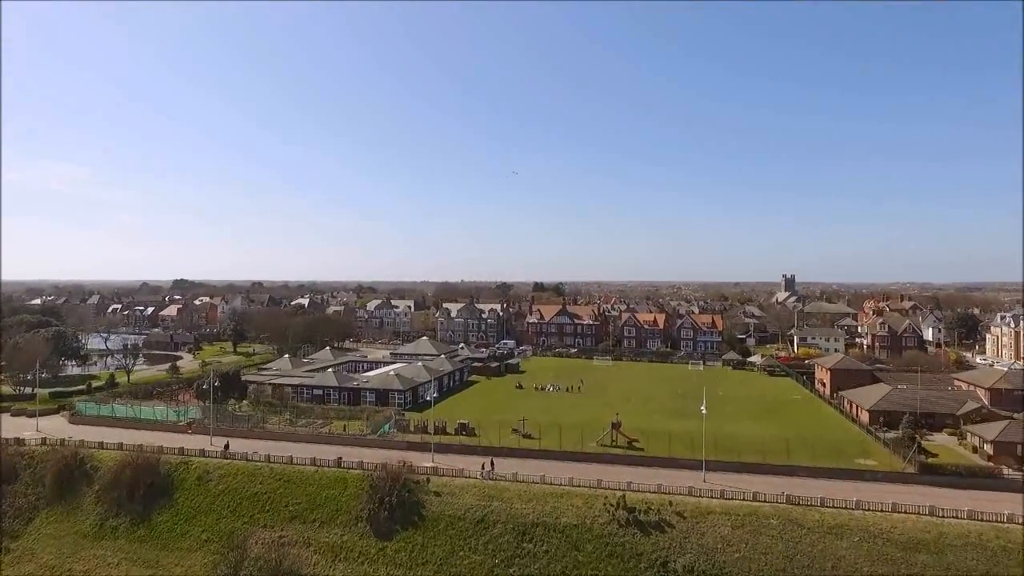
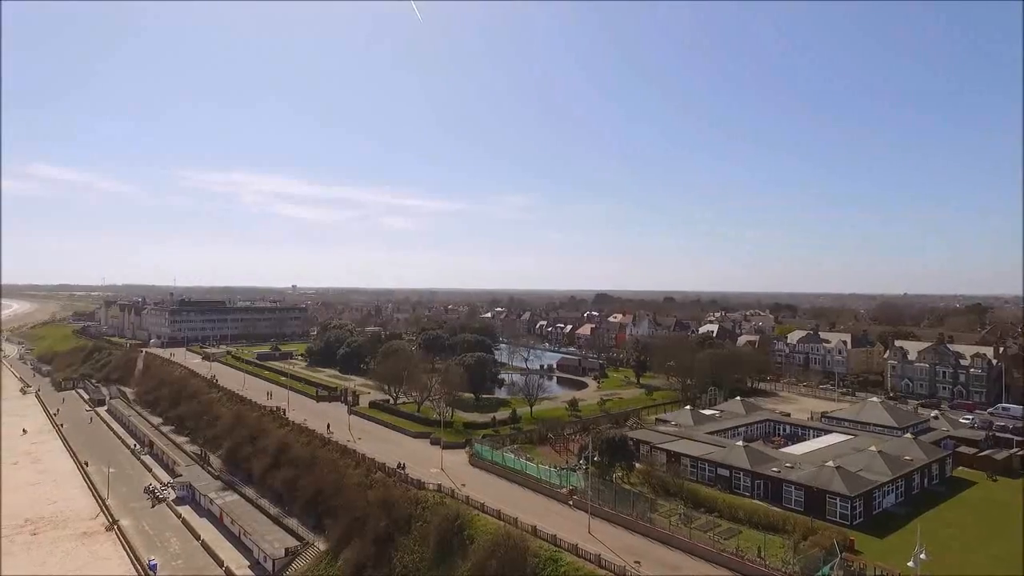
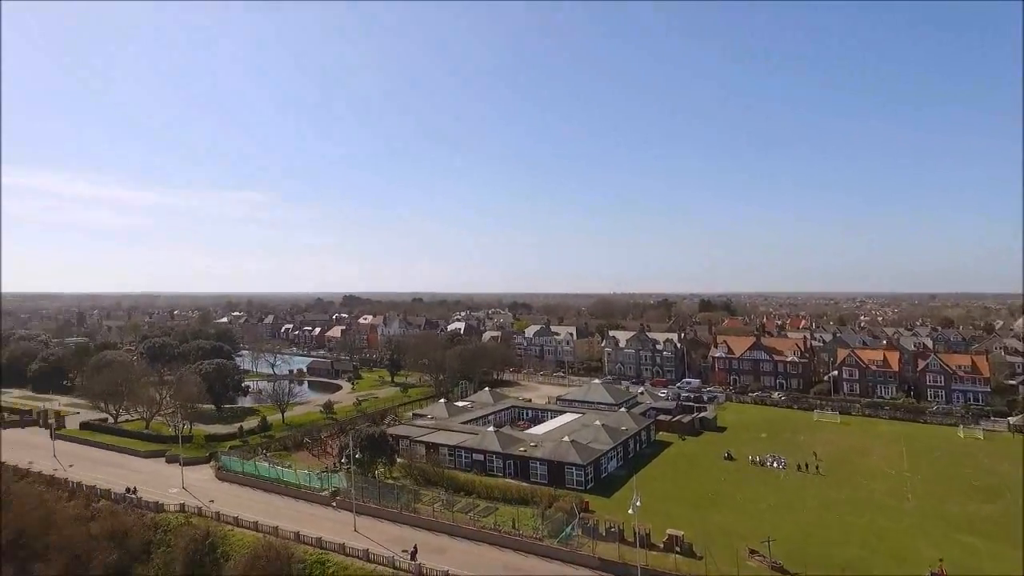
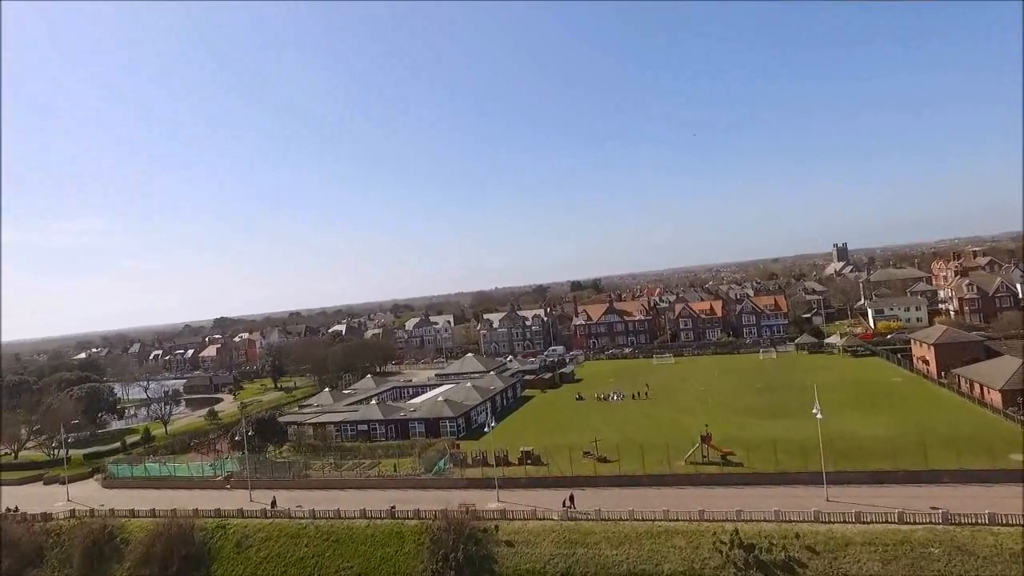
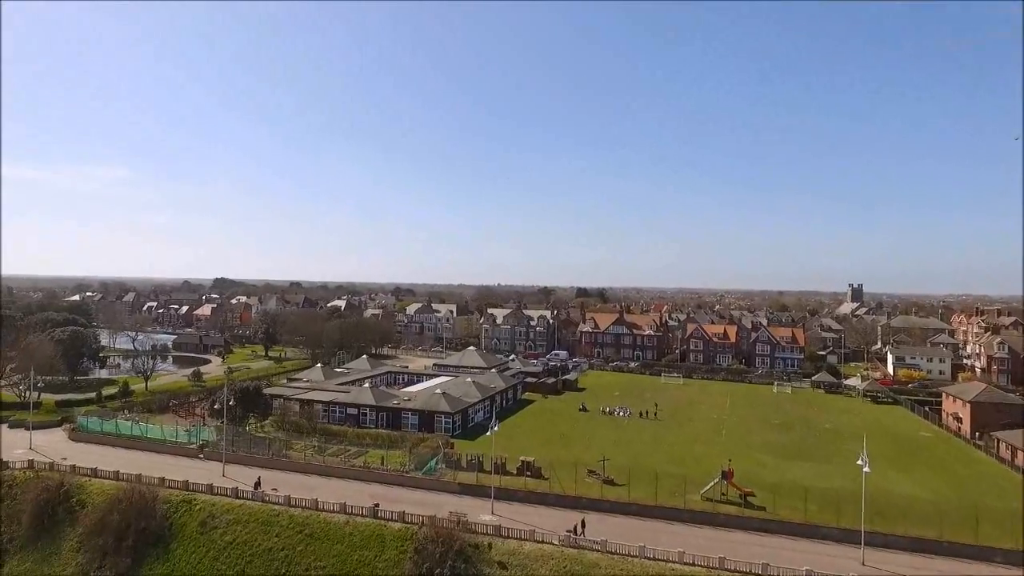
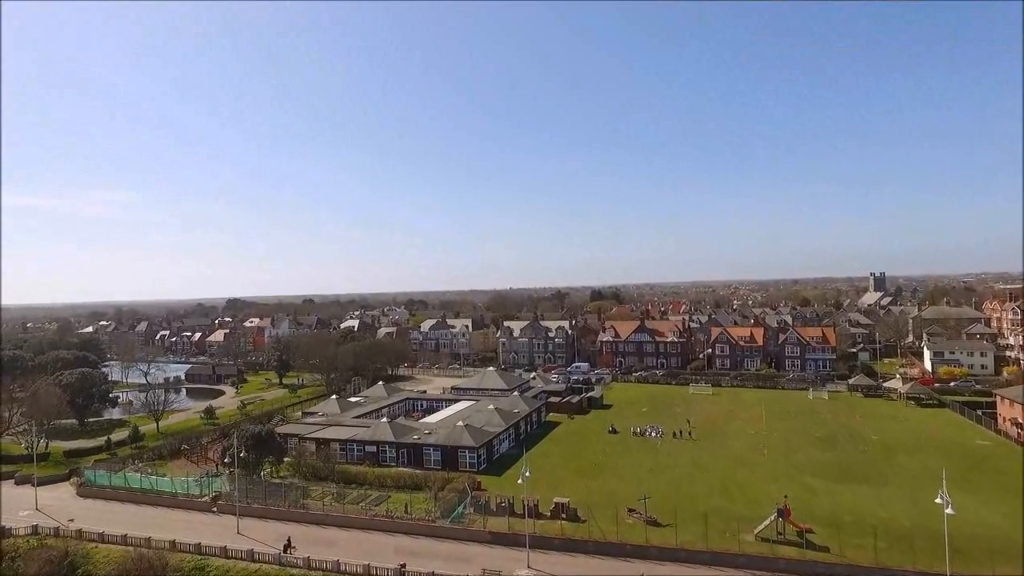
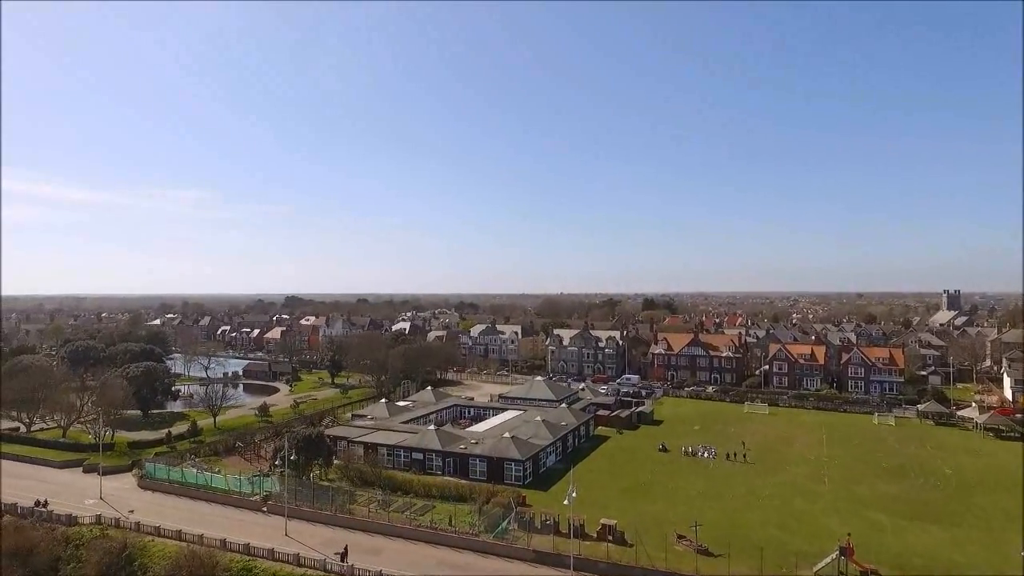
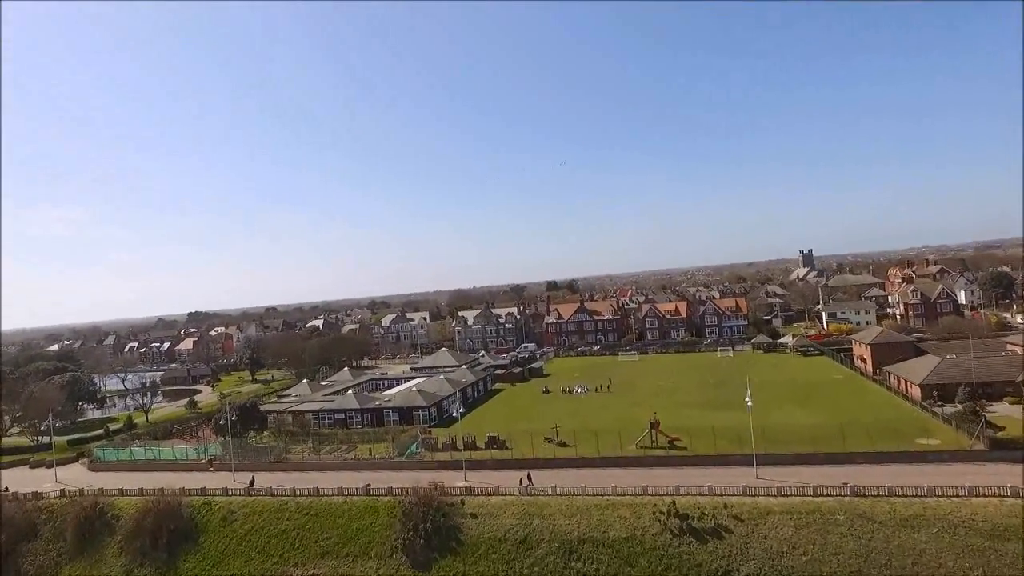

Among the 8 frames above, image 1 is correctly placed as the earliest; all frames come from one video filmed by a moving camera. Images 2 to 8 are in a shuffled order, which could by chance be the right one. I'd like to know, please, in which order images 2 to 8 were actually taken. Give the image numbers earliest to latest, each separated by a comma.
8, 4, 5, 6, 7, 3, 2
